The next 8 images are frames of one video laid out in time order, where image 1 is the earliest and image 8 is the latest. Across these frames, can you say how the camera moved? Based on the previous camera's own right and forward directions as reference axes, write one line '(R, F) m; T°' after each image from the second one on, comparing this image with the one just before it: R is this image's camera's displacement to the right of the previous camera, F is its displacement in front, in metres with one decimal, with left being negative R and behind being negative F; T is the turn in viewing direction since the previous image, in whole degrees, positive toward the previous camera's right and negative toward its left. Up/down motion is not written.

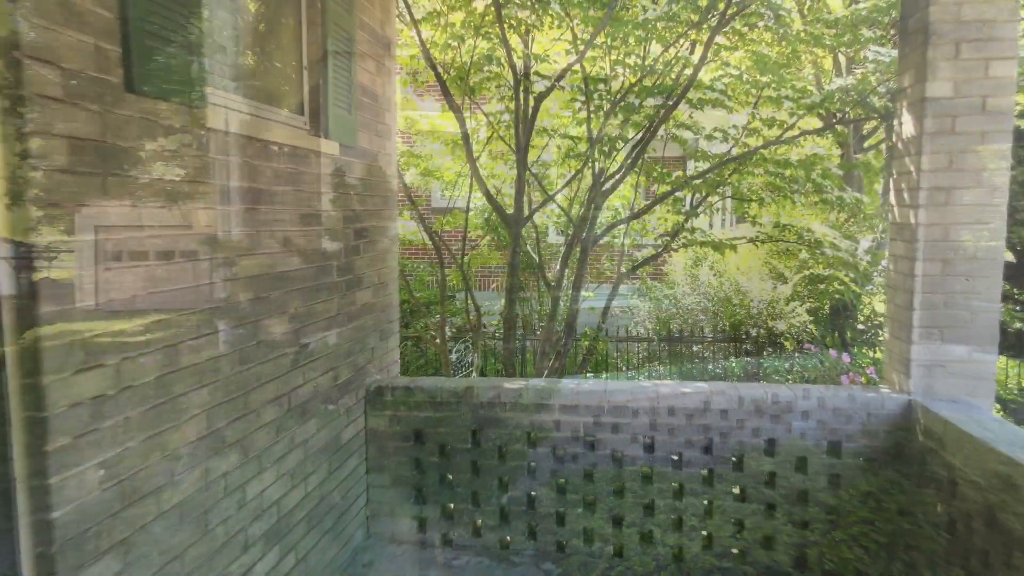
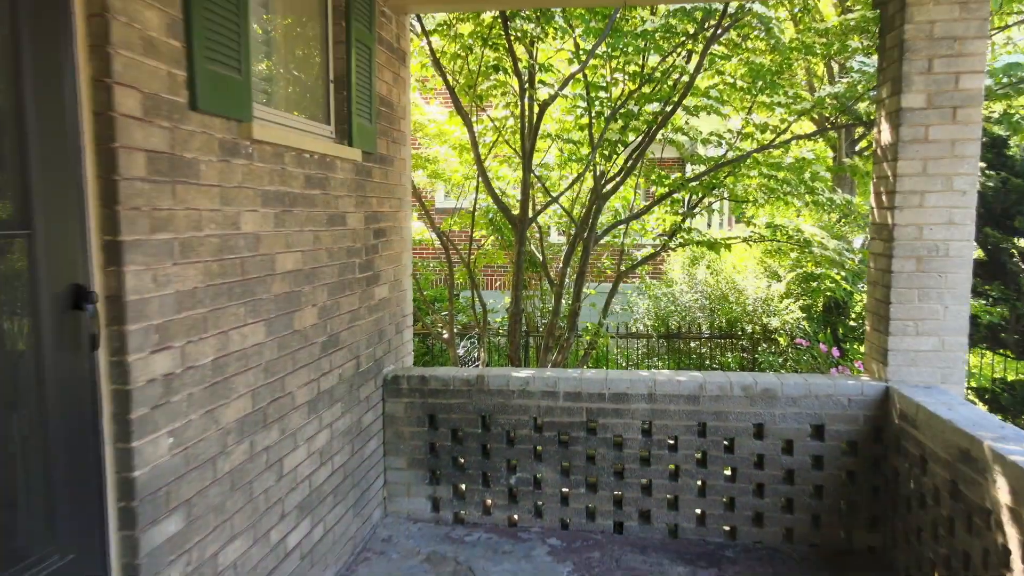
(0.0, -0.2) m; 0°
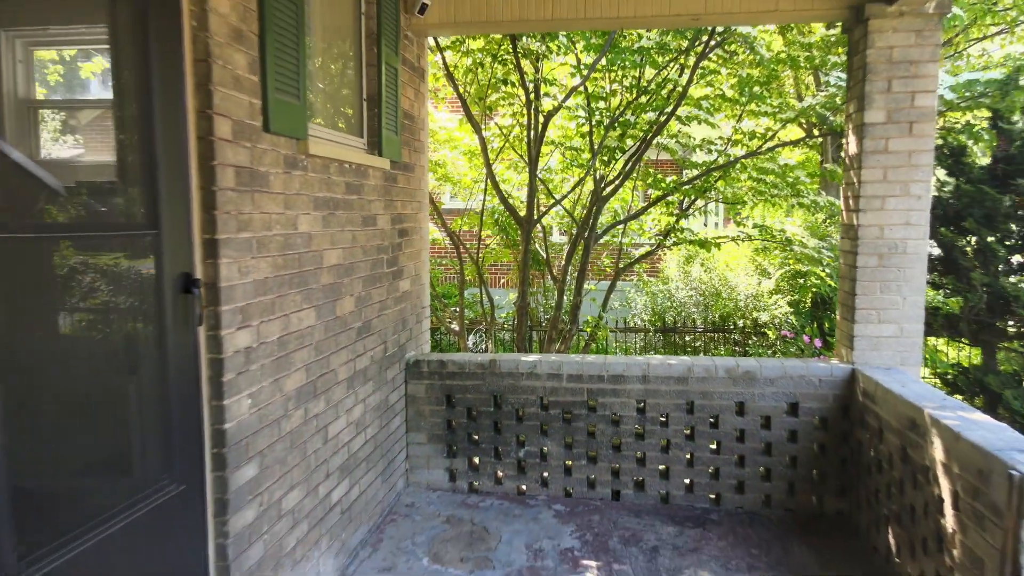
(0.0, -0.4) m; 0°
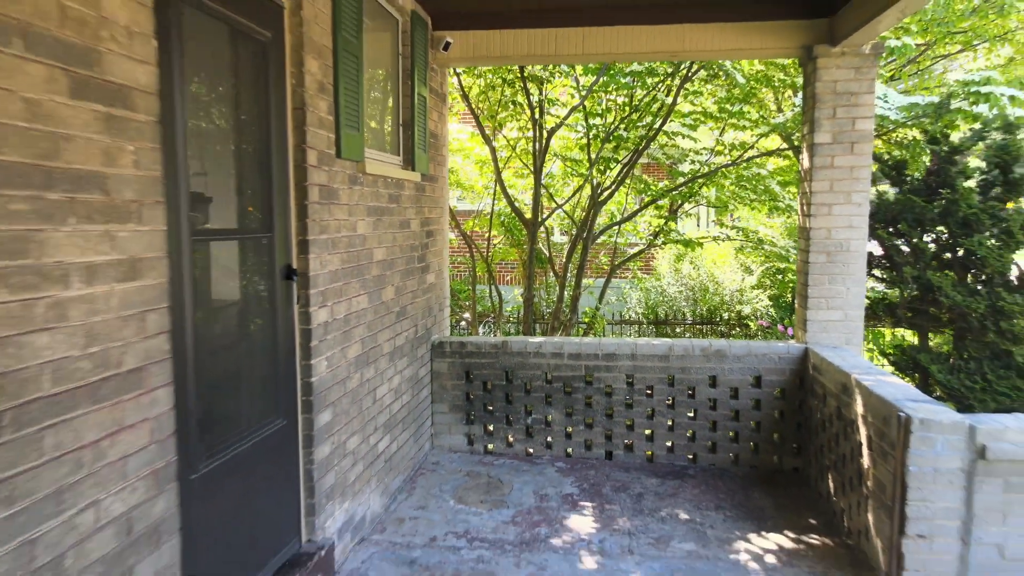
(-0.1, -0.6) m; 0°
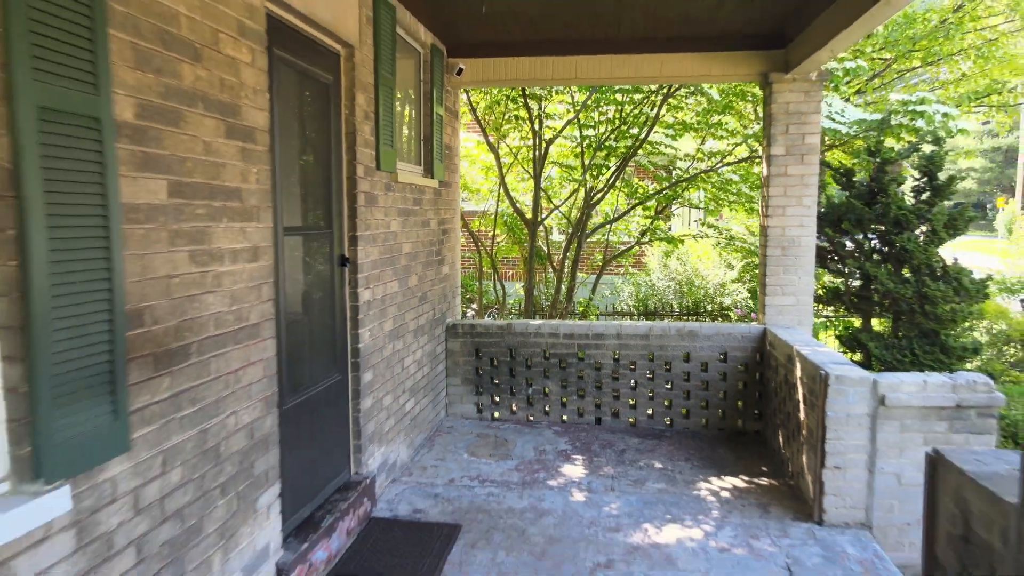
(0.0, -0.7) m; 0°
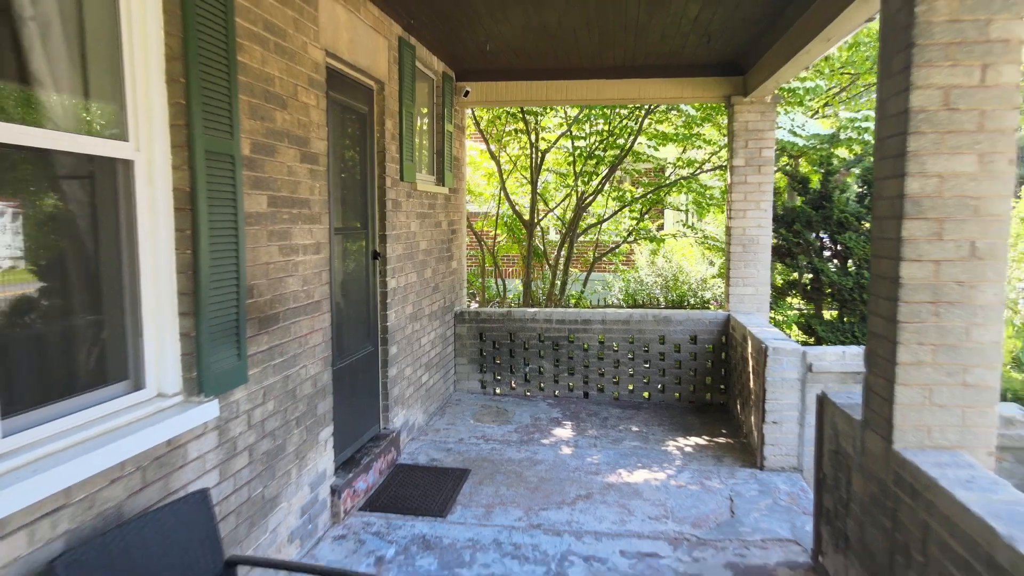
(0.0, -0.8) m; 0°
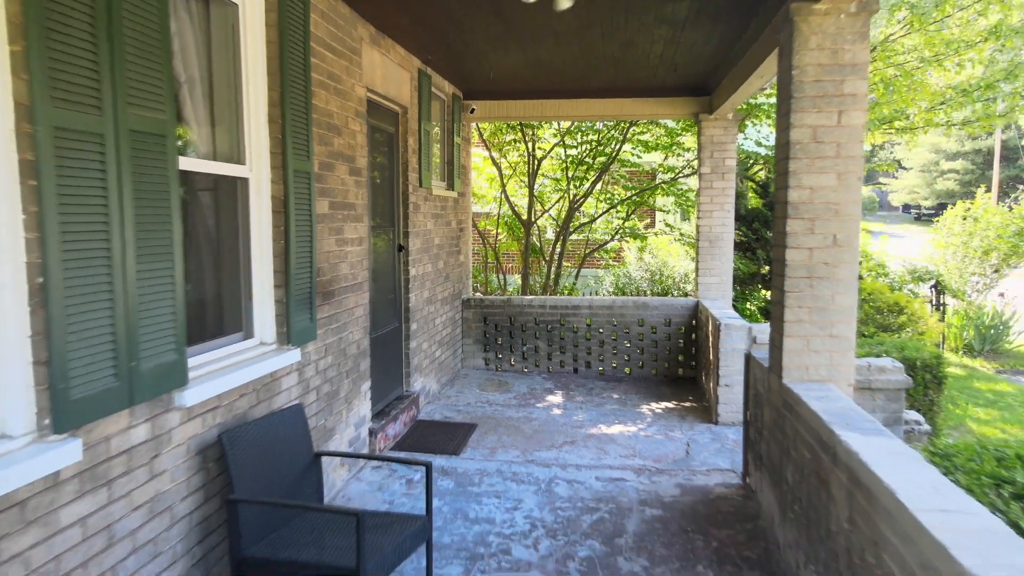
(0.0, -0.9) m; 0°
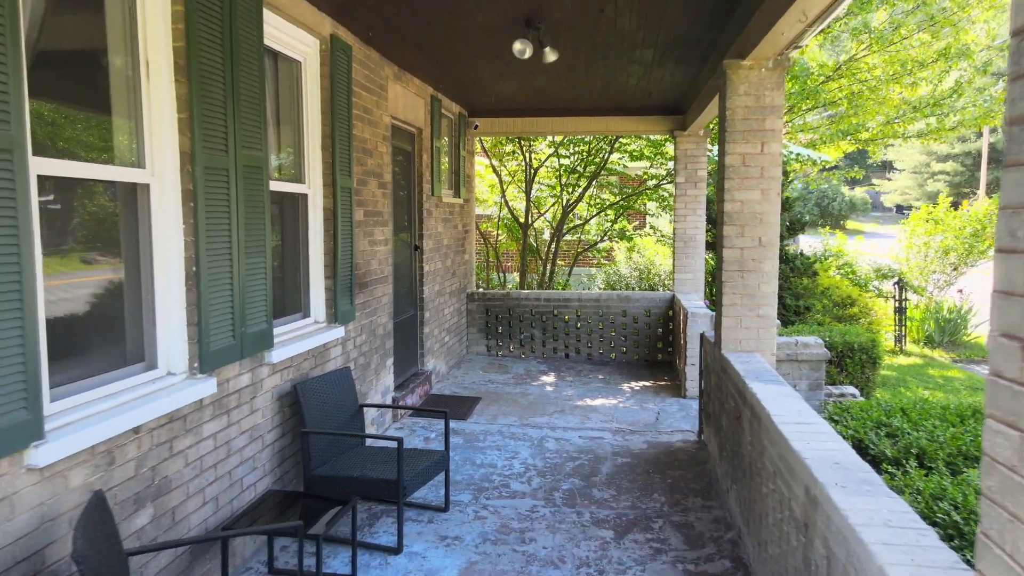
(0.0, -0.9) m; 0°
